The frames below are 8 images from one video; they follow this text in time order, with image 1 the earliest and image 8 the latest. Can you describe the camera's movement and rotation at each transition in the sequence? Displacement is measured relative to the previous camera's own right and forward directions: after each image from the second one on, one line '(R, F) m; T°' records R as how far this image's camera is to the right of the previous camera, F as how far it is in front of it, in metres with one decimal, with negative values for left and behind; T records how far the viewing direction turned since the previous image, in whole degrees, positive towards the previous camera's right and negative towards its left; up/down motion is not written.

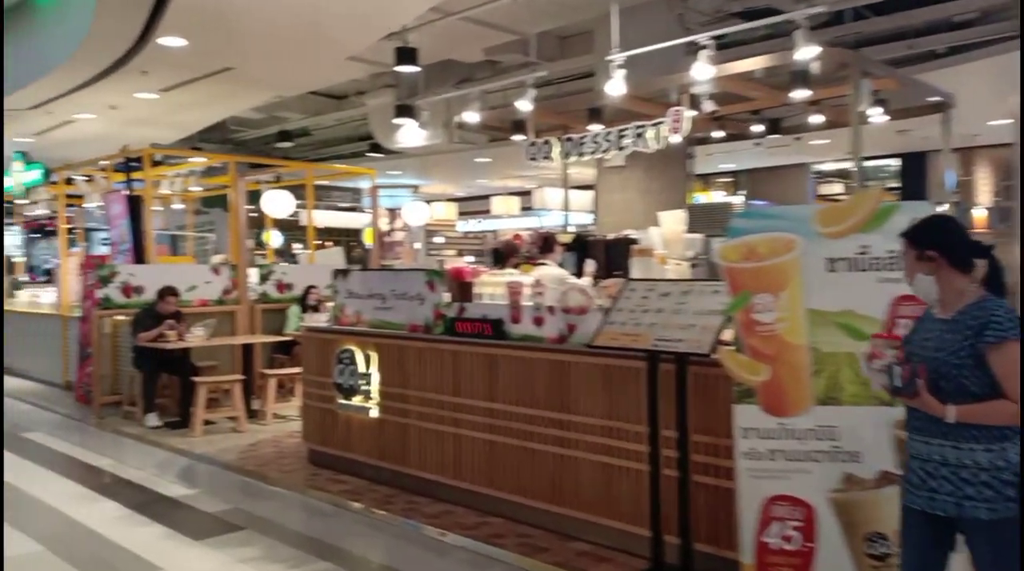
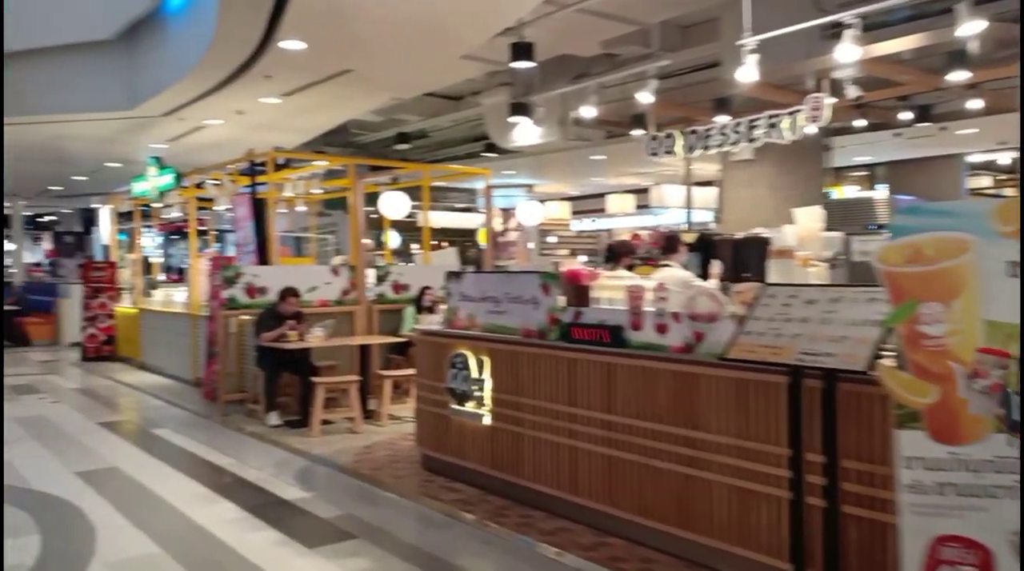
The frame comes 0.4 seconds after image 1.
(0.0, +0.3) m; -8°
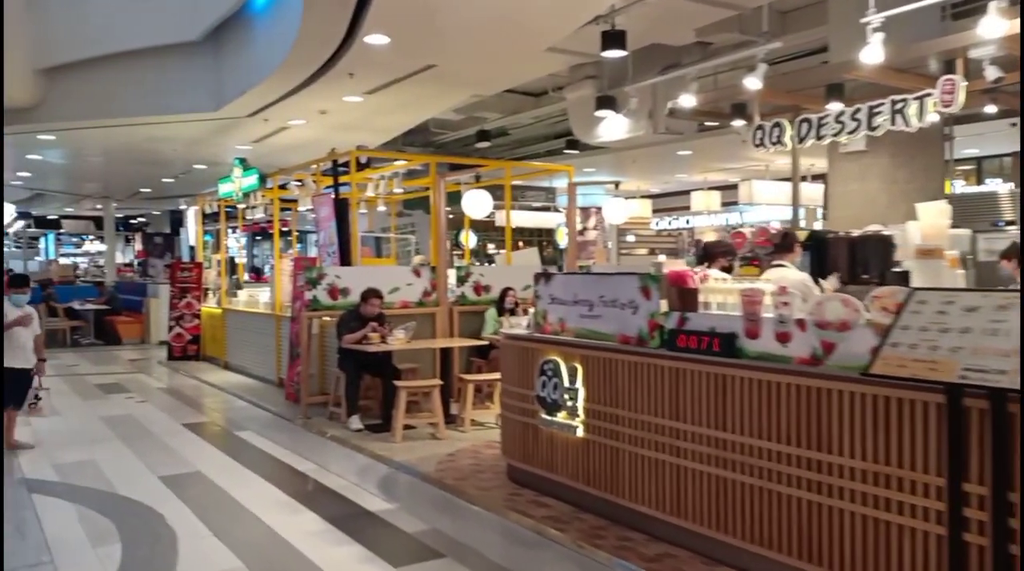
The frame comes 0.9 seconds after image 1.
(-0.1, +0.3) m; -5°
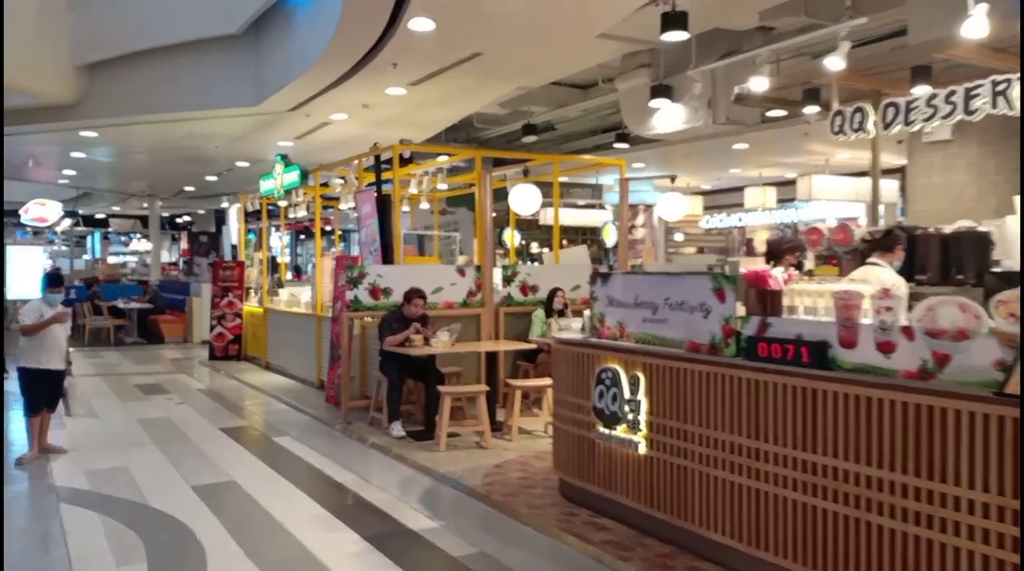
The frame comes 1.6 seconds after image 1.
(-0.1, +0.4) m; -3°
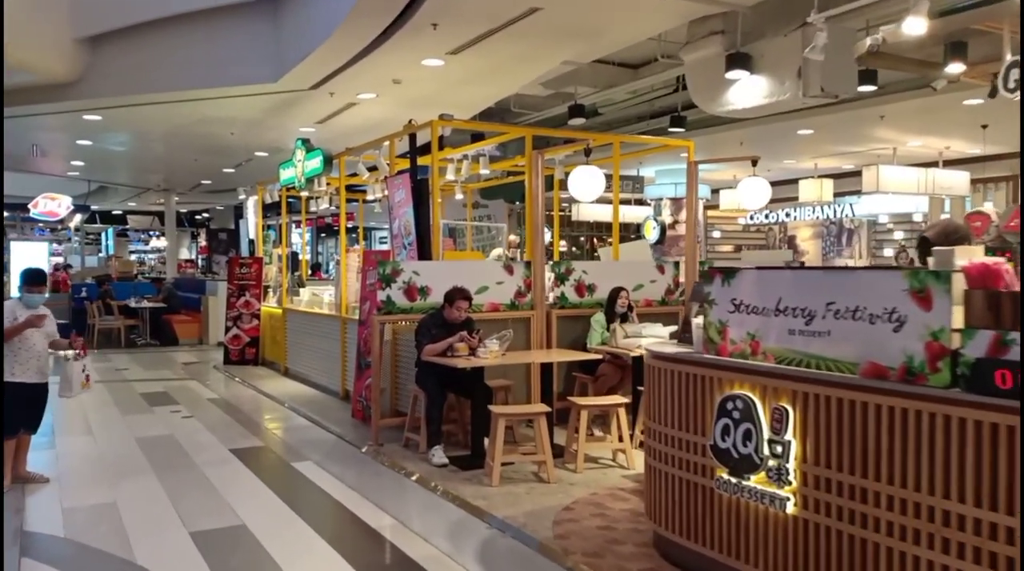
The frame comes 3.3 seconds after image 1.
(-0.3, +1.0) m; -1°
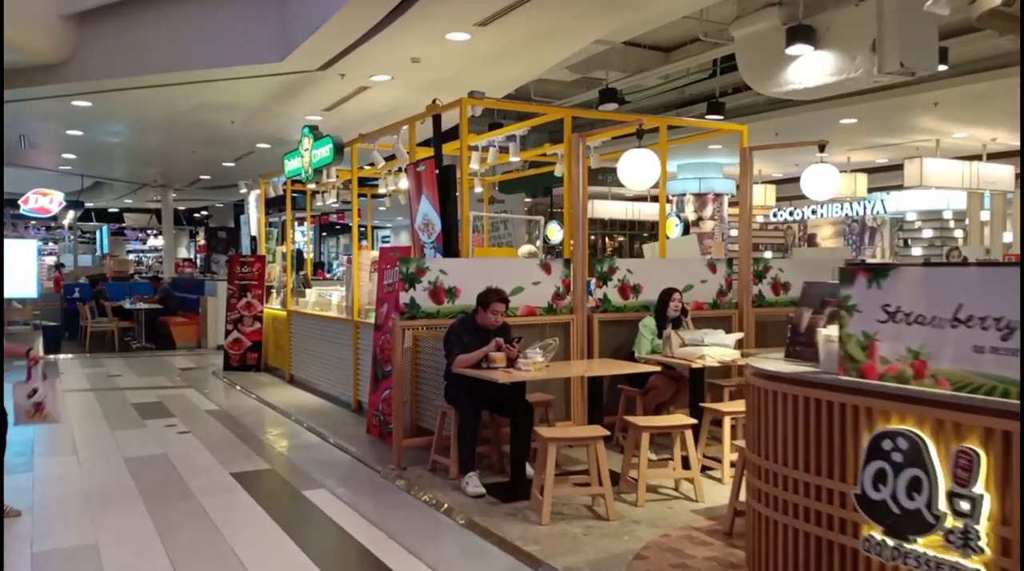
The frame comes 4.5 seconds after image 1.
(-0.3, +0.7) m; 0°
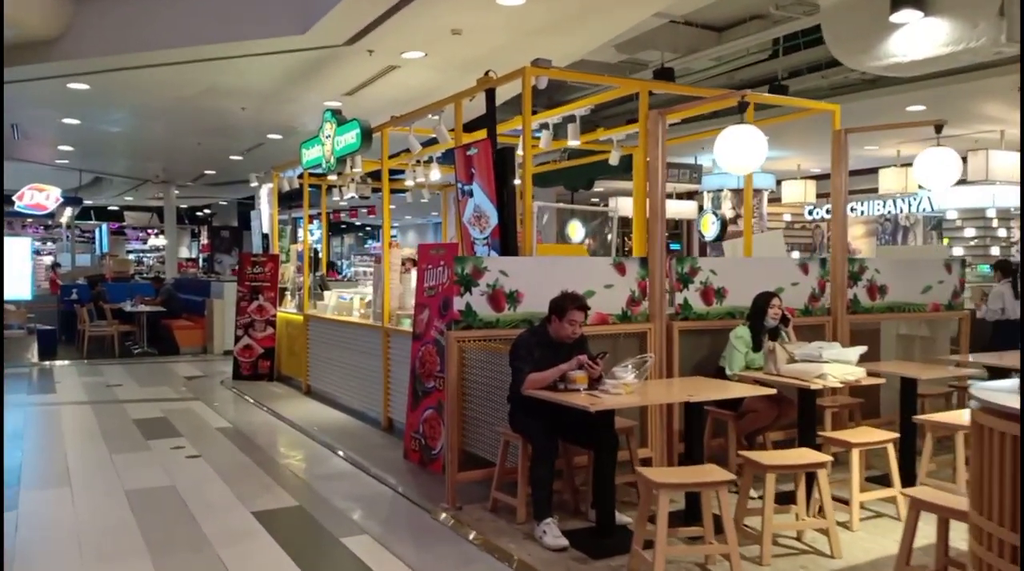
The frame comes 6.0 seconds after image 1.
(-0.4, +0.8) m; 0°
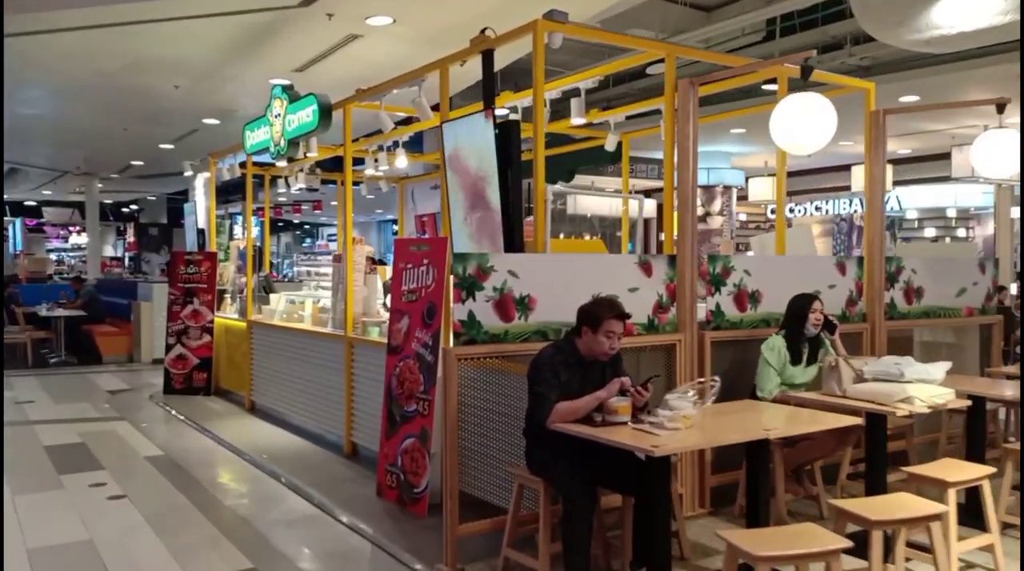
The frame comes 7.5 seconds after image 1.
(-0.3, +0.9) m; +4°
